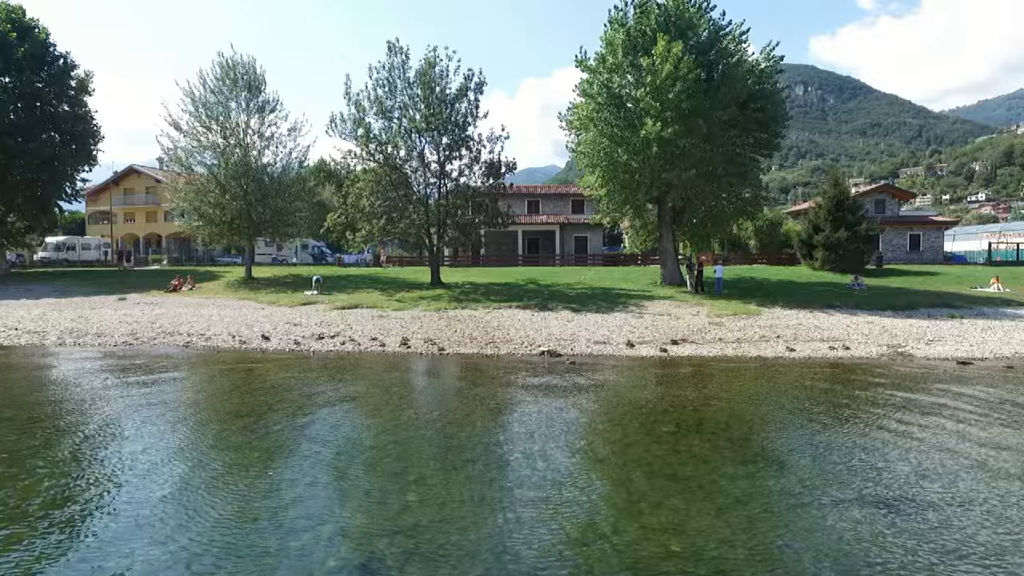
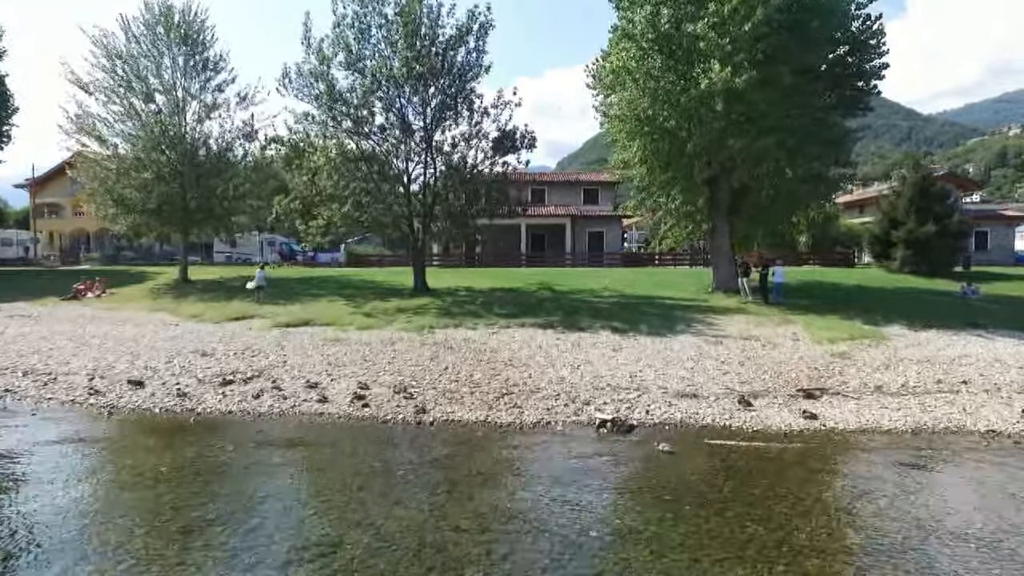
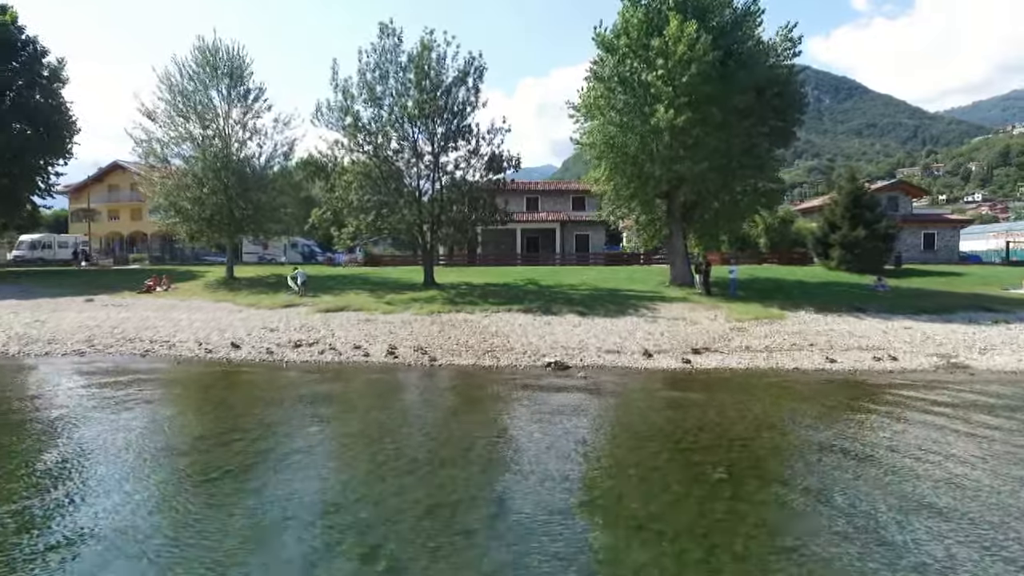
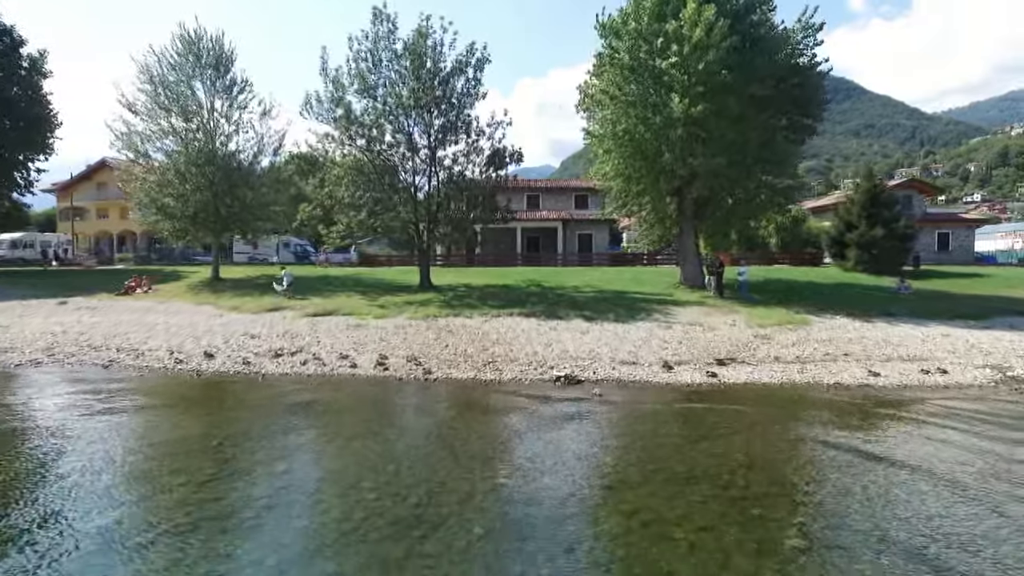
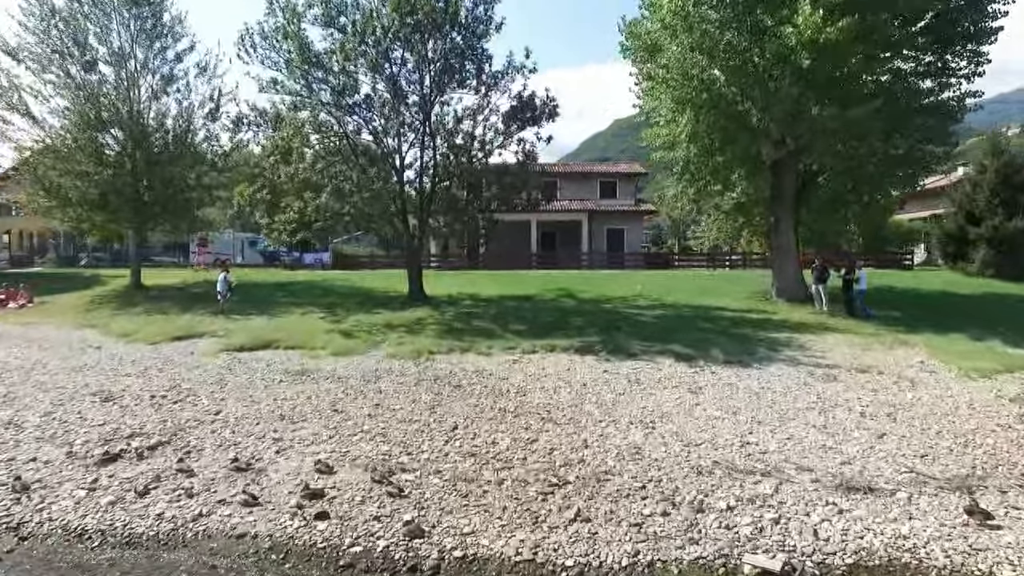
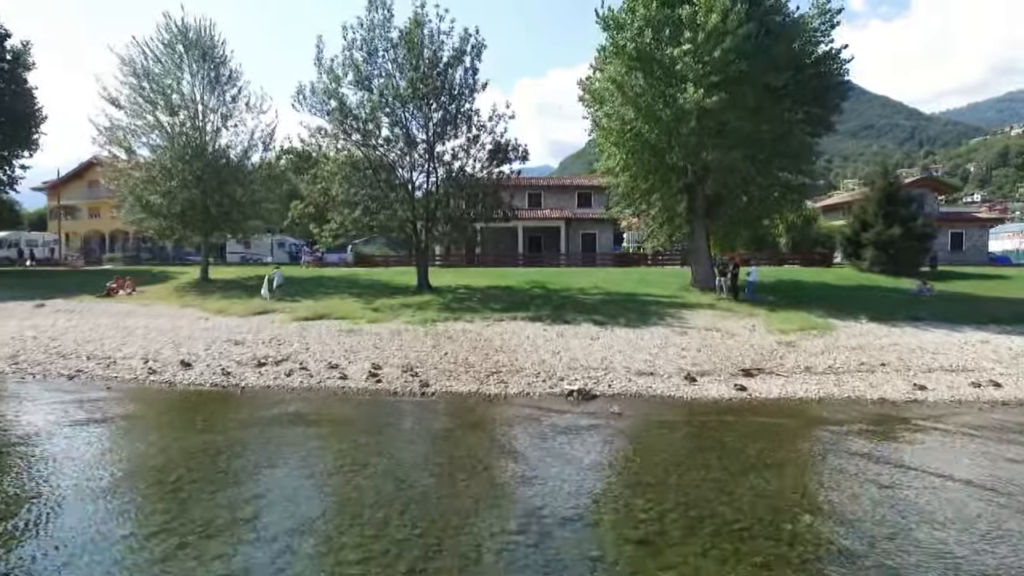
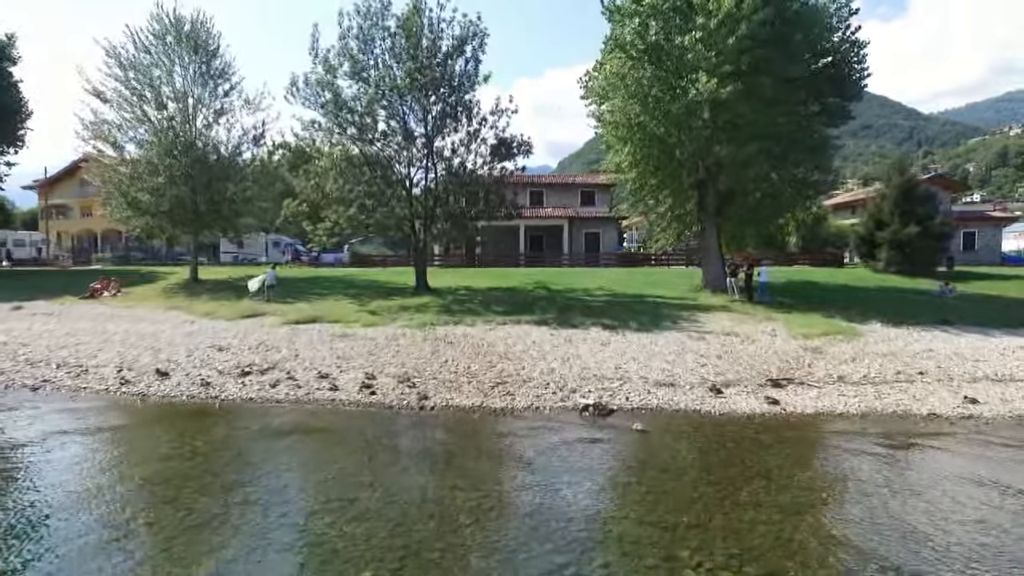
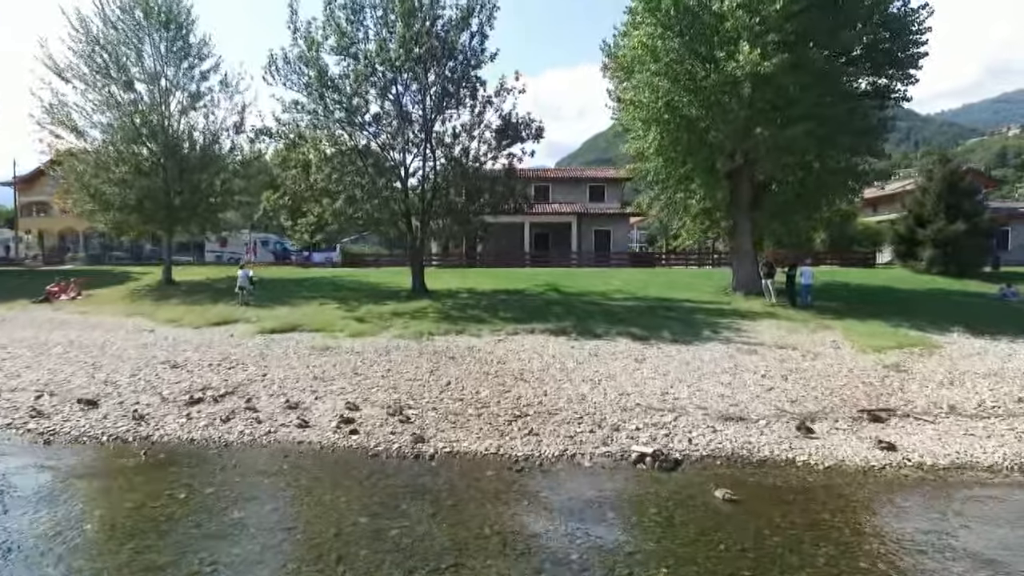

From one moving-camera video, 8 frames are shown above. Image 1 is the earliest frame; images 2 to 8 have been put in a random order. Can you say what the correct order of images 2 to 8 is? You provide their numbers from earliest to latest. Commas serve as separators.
3, 4, 6, 7, 2, 8, 5
